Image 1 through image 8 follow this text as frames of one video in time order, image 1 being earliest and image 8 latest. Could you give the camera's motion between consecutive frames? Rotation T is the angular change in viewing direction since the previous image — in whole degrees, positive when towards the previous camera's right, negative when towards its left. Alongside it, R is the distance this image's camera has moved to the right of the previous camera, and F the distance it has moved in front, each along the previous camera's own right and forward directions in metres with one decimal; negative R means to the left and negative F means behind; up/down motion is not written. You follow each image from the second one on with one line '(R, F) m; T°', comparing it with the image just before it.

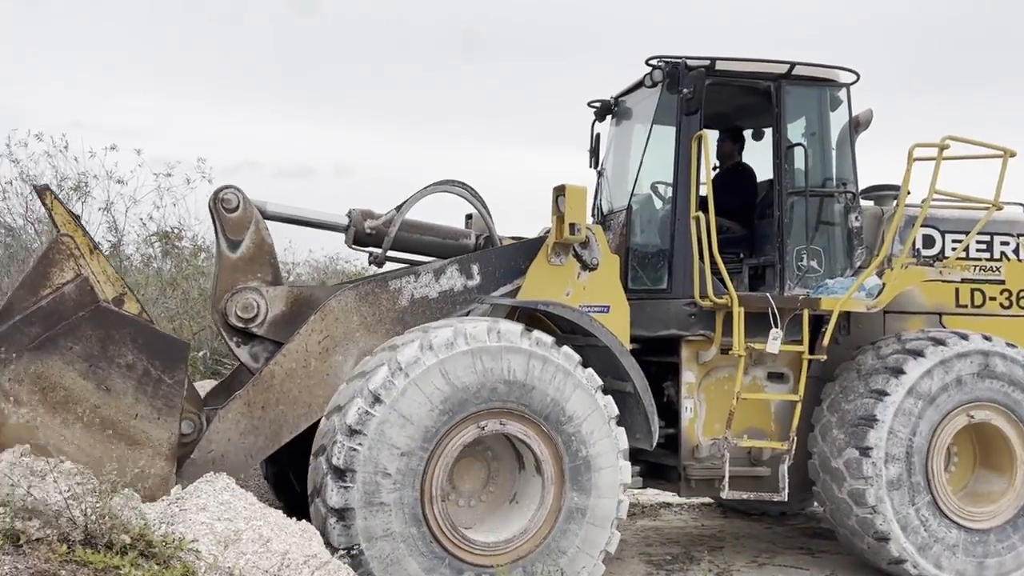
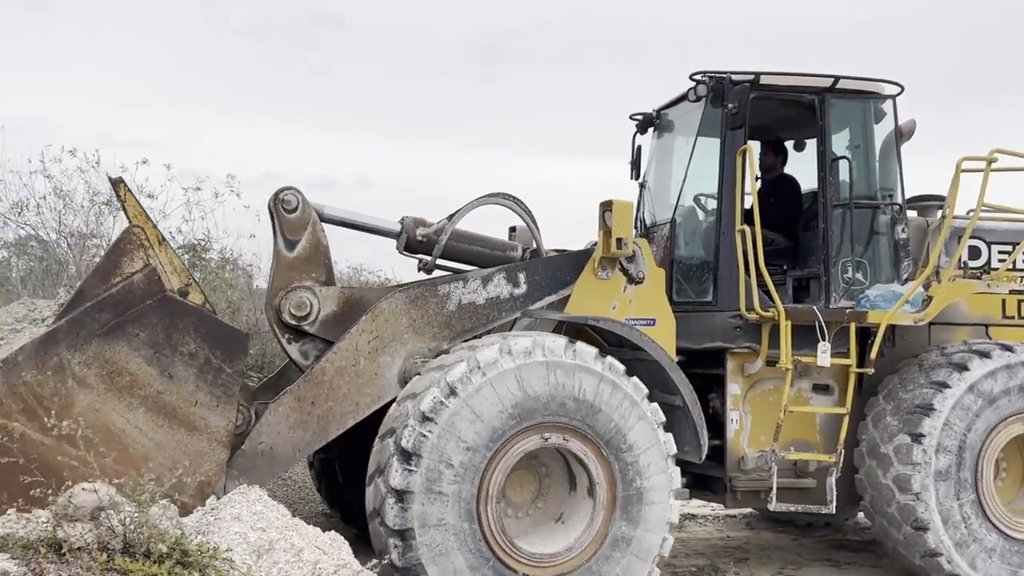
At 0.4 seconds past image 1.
(-0.1, -0.1) m; -2°
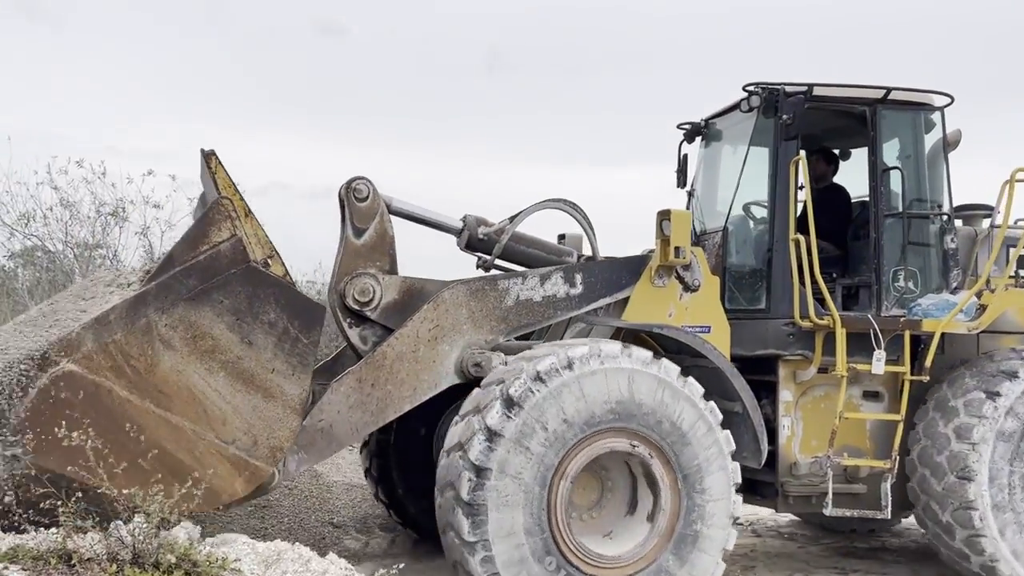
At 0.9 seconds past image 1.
(-0.3, -0.1) m; 0°
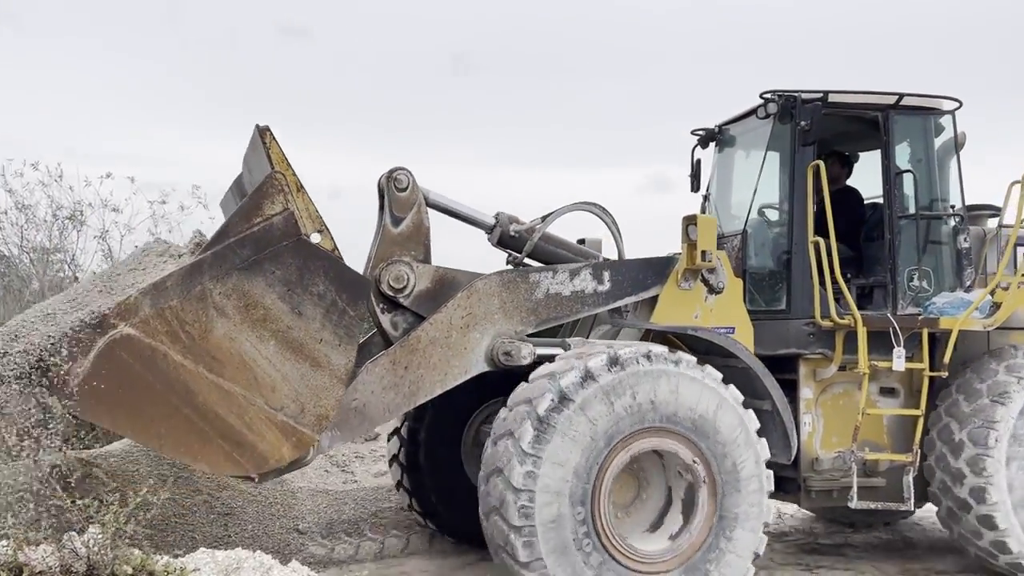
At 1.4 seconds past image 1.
(-0.3, -0.1) m; +2°
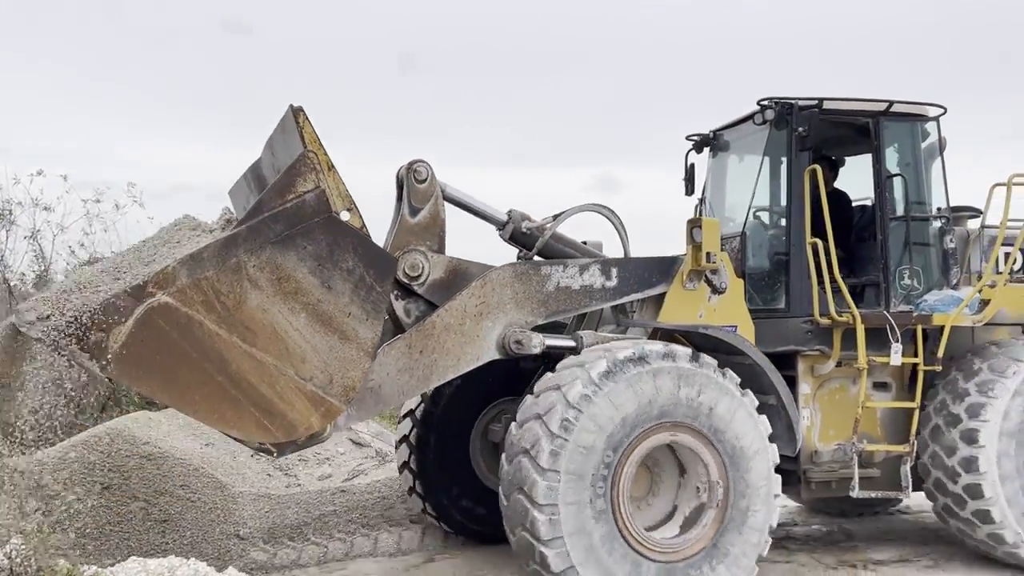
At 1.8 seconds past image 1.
(-0.3, -0.1) m; +3°
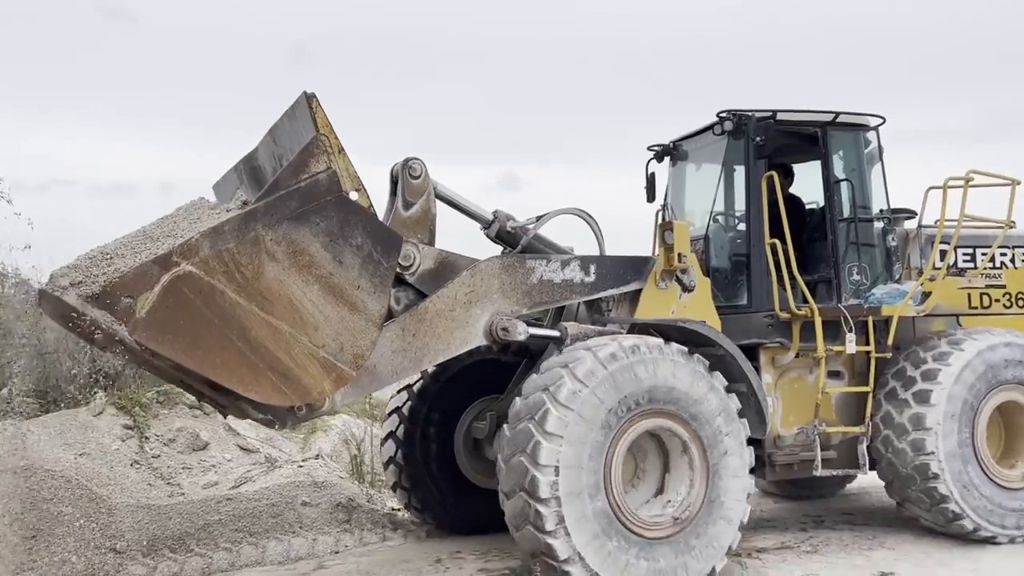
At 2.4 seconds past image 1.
(-0.4, -0.2) m; +5°
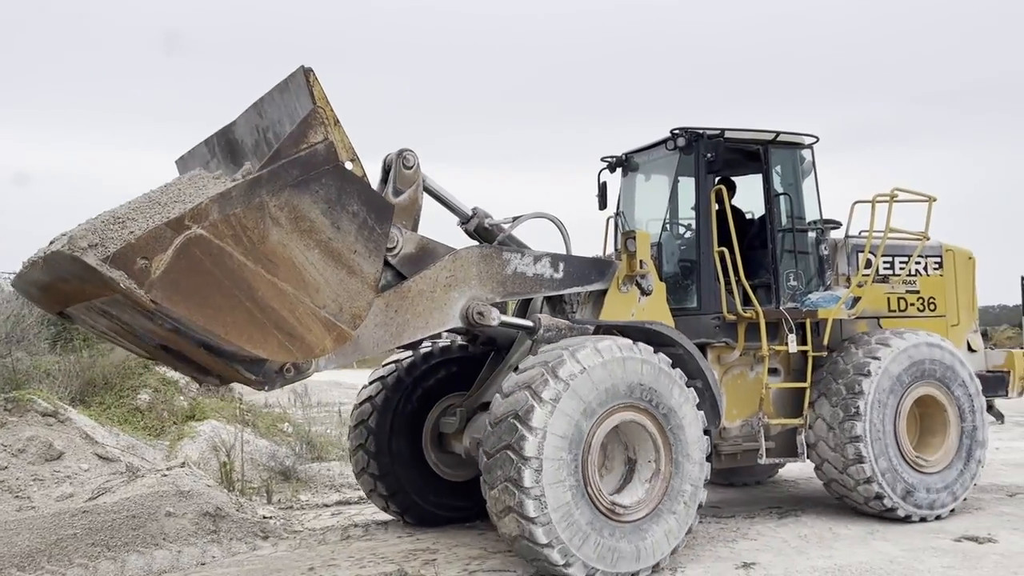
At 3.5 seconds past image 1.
(-0.5, -0.2) m; +8°
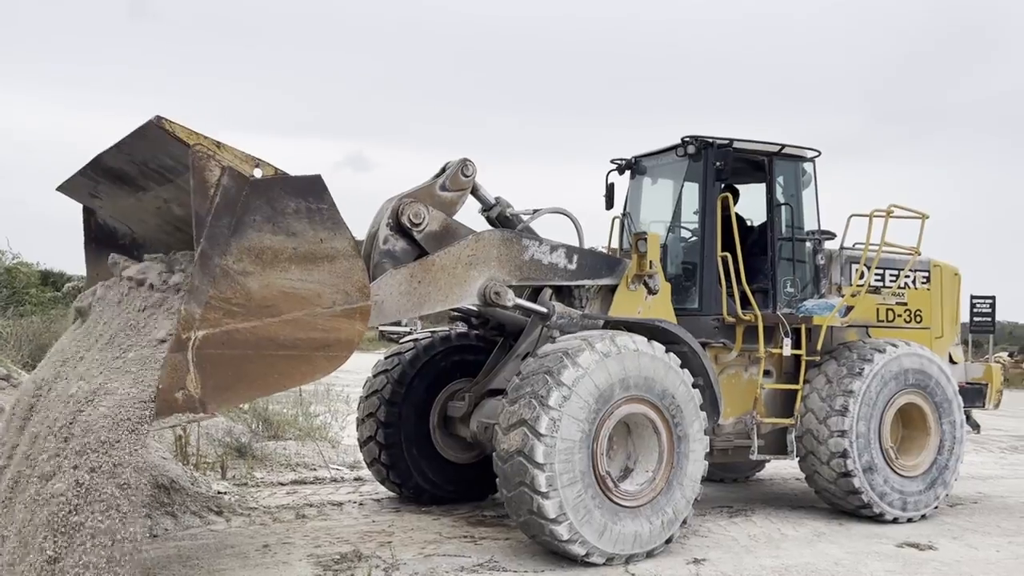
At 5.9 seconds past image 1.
(-0.3, -0.2) m; +2°
